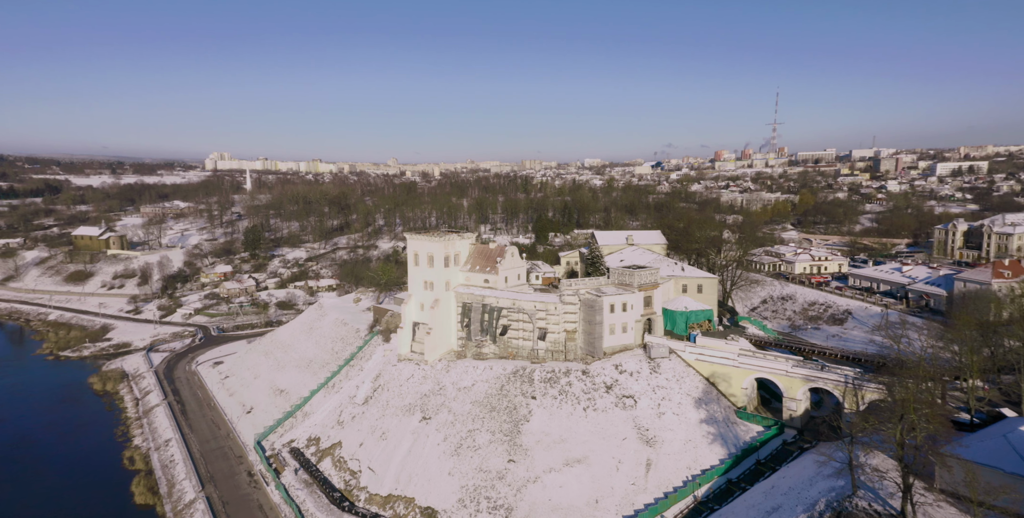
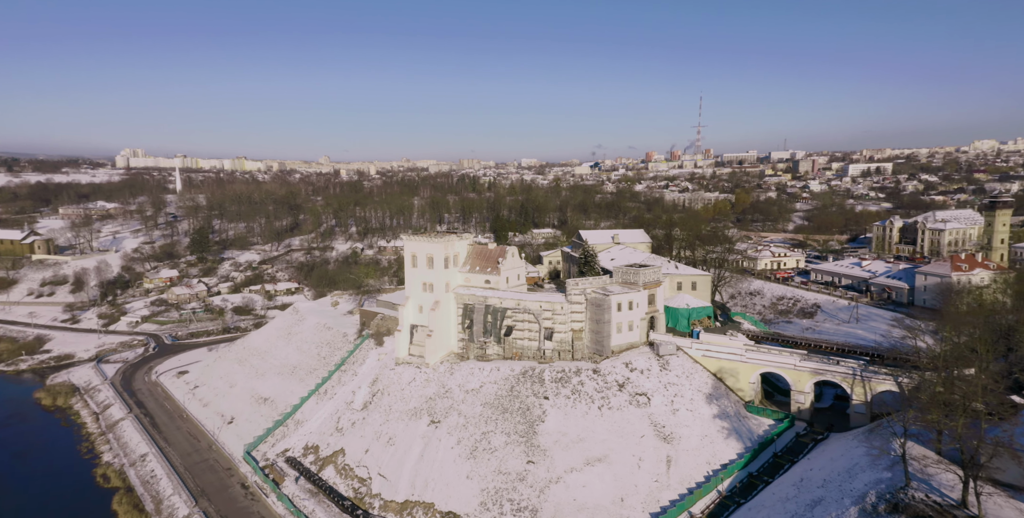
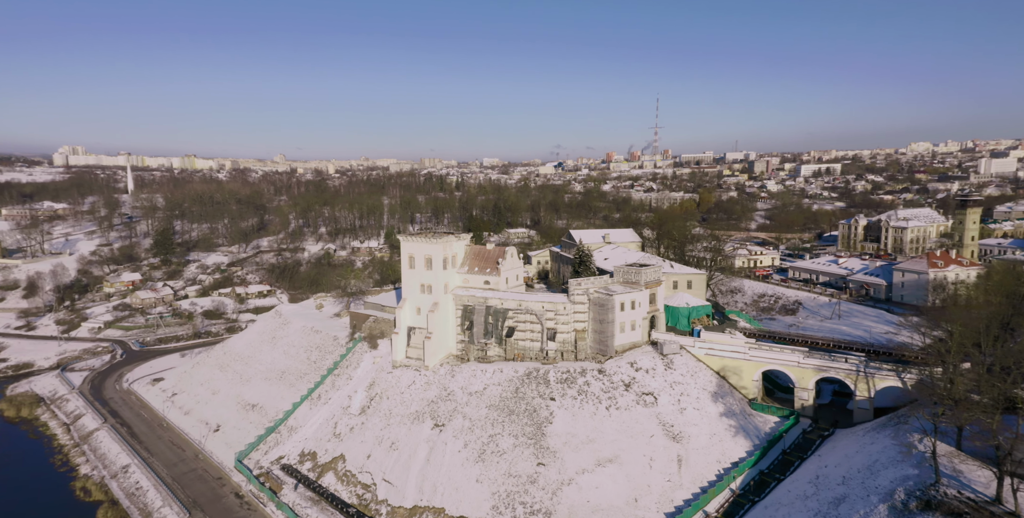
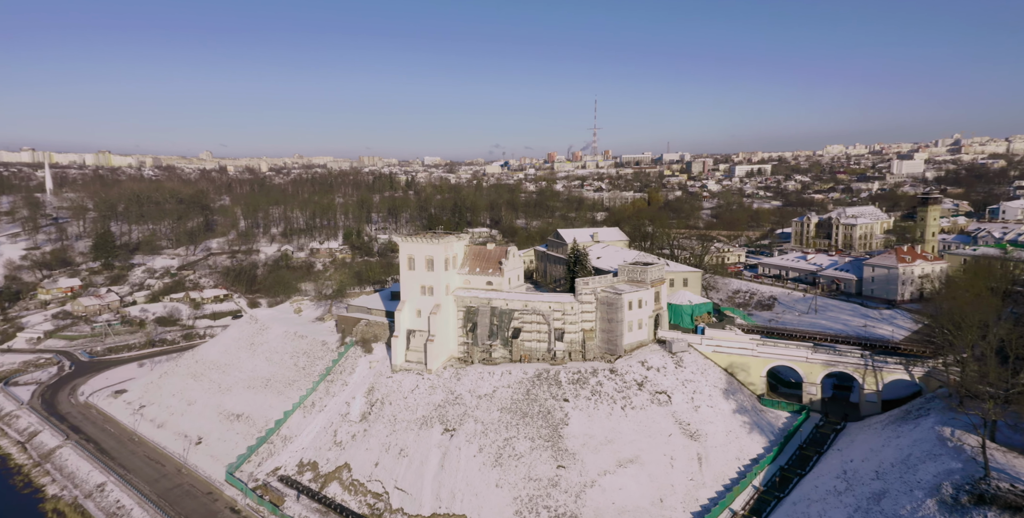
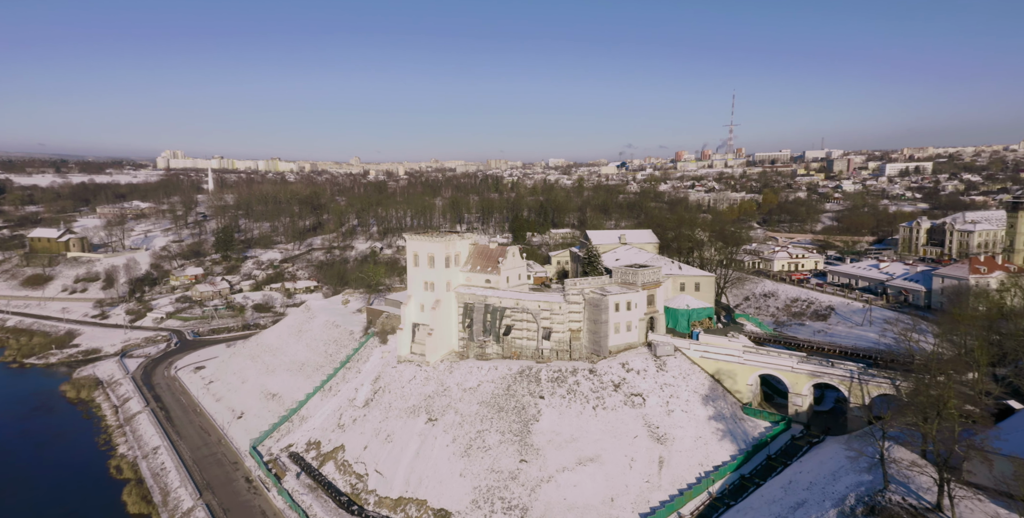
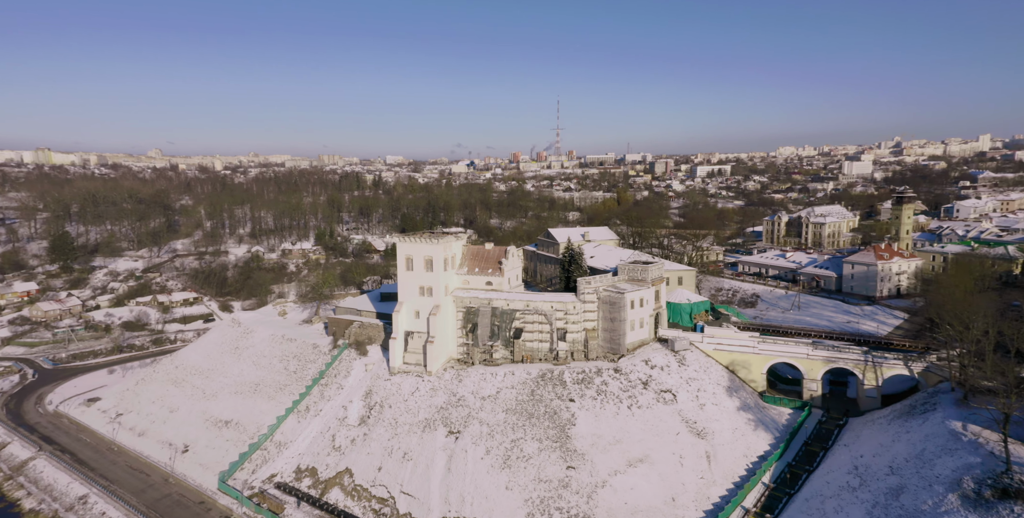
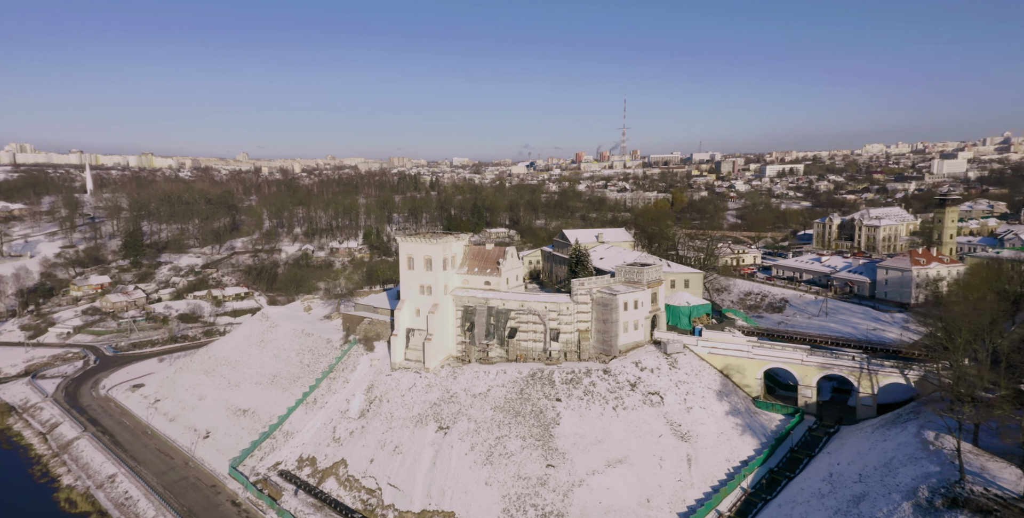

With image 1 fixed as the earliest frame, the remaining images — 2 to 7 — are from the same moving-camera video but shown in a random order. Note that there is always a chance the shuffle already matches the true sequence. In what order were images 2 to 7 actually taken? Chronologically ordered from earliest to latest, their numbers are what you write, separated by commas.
5, 2, 3, 7, 4, 6
